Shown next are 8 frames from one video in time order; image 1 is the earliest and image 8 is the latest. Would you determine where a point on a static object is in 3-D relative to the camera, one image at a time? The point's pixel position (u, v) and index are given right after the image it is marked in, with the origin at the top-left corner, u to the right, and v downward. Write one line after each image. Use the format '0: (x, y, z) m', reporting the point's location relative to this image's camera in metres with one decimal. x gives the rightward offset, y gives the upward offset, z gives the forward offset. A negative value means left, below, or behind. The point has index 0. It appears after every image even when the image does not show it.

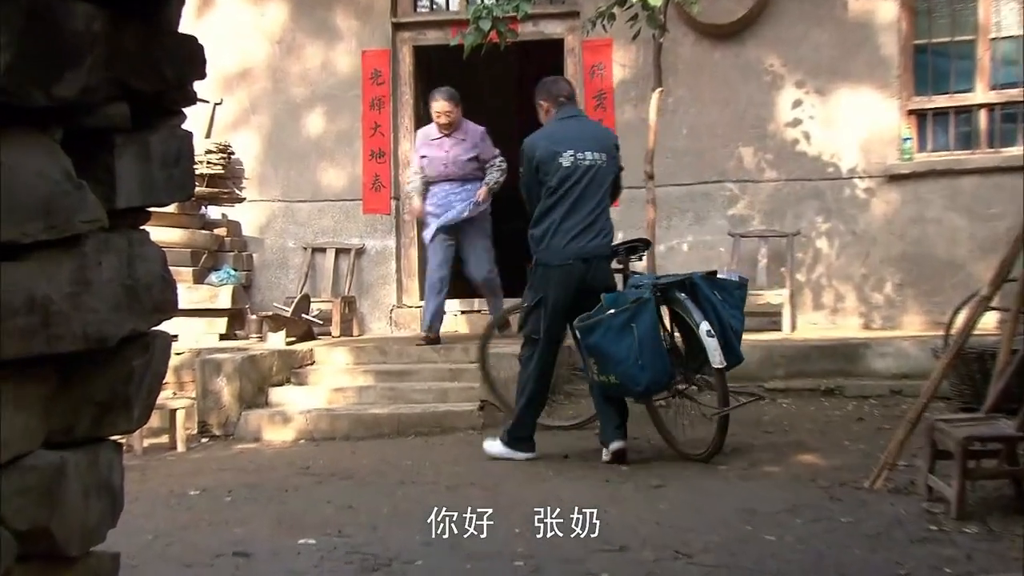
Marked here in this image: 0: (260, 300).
0: (-2.1, -0.1, +8.5) m
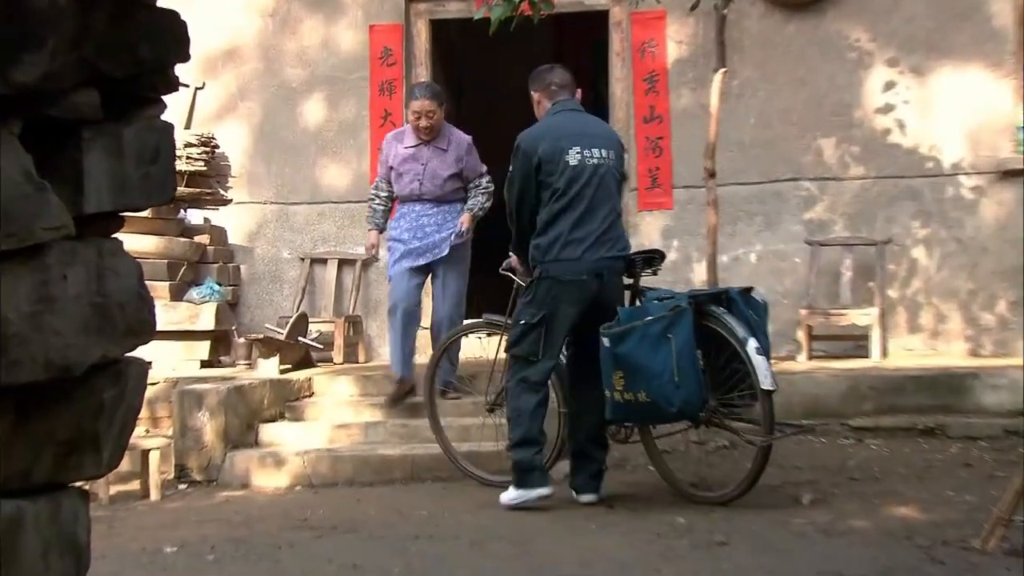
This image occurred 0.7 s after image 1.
0: (-1.9, -0.2, +7.6) m
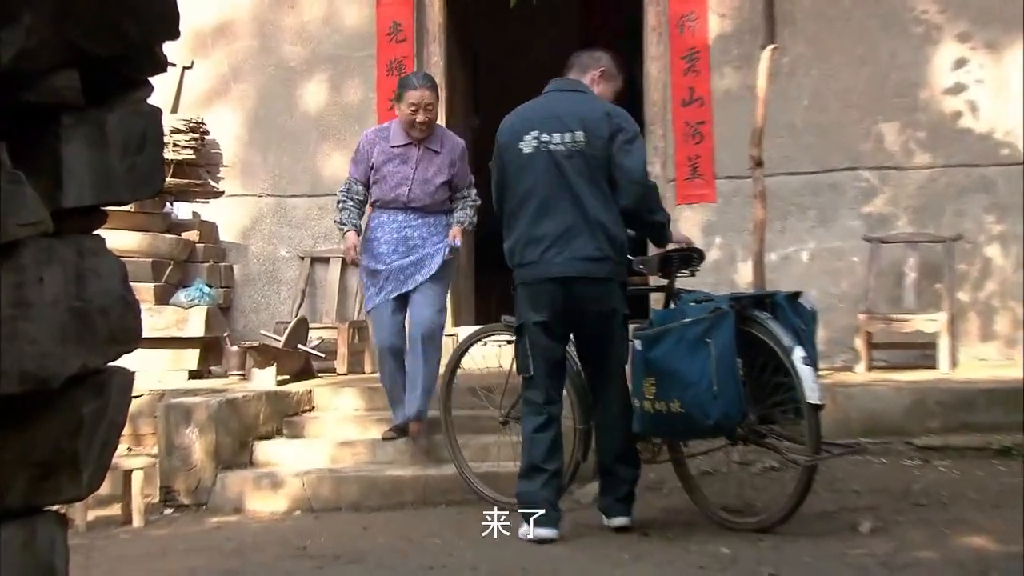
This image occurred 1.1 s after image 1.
0: (-1.7, -0.3, +7.0) m
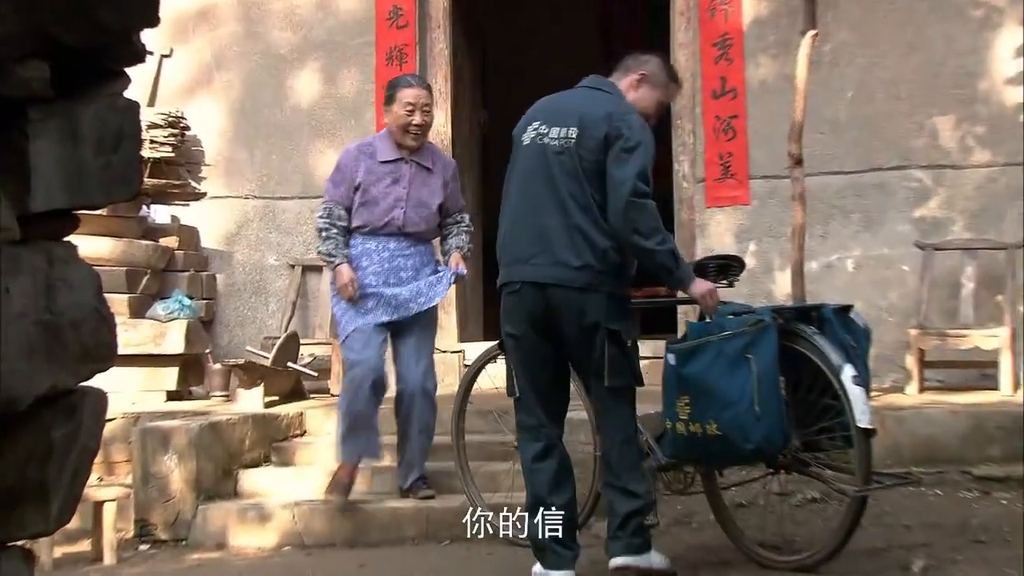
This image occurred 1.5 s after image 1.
0: (-1.7, -0.3, +6.5) m
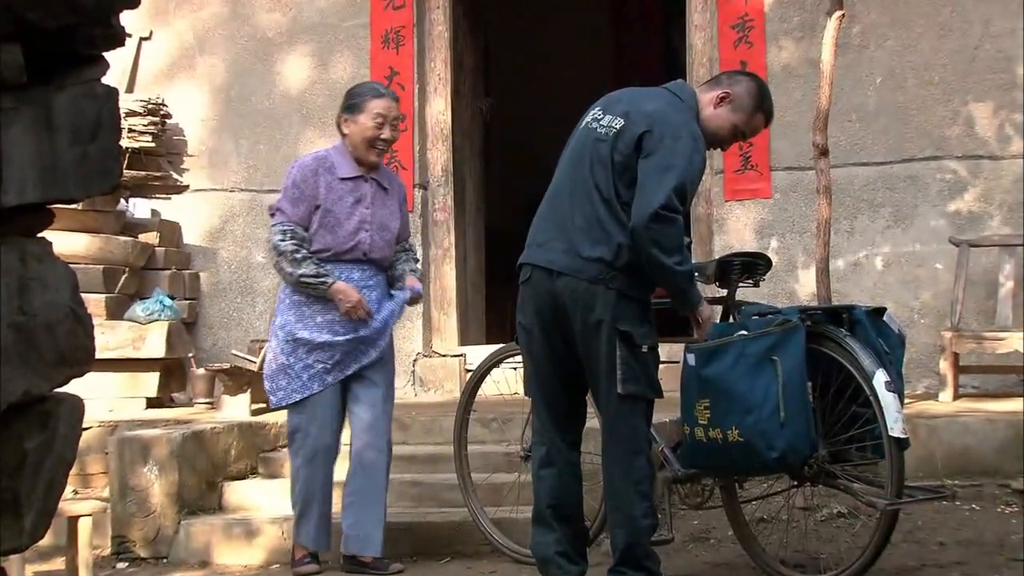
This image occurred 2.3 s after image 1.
0: (-1.7, -0.3, +6.3) m
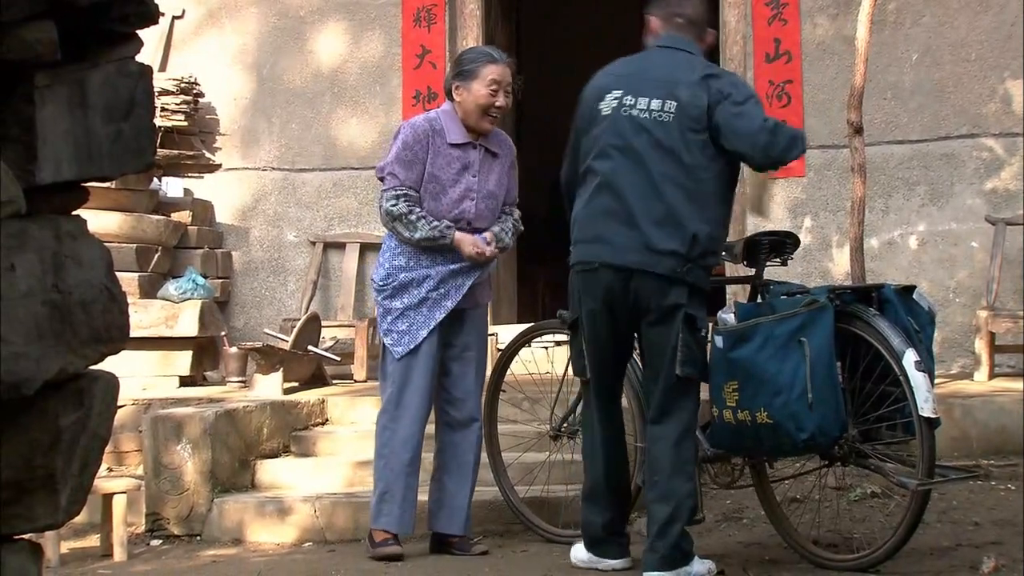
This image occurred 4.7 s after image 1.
0: (-1.5, -0.2, +6.3) m
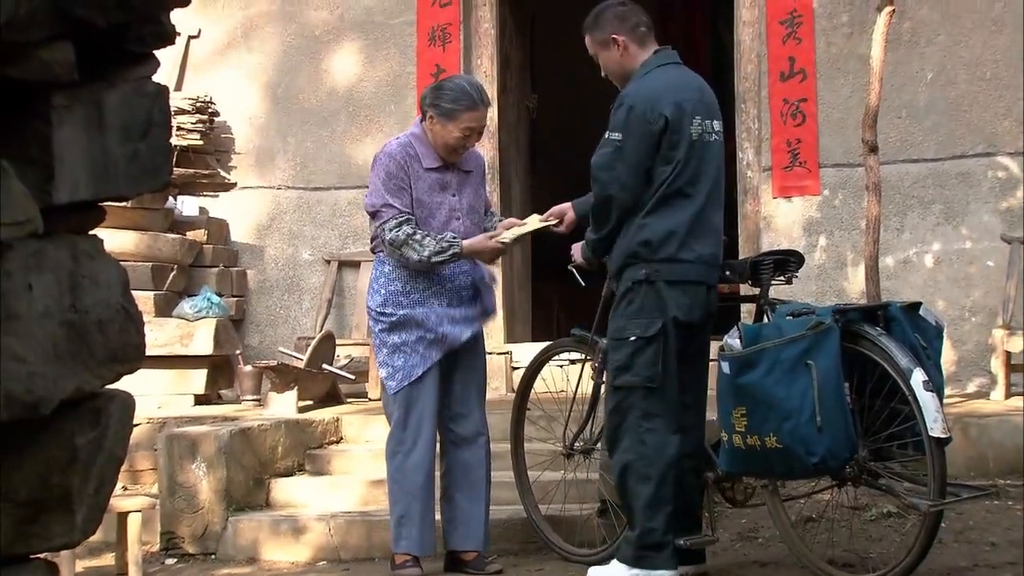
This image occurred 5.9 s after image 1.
0: (-1.4, -0.3, +6.3) m
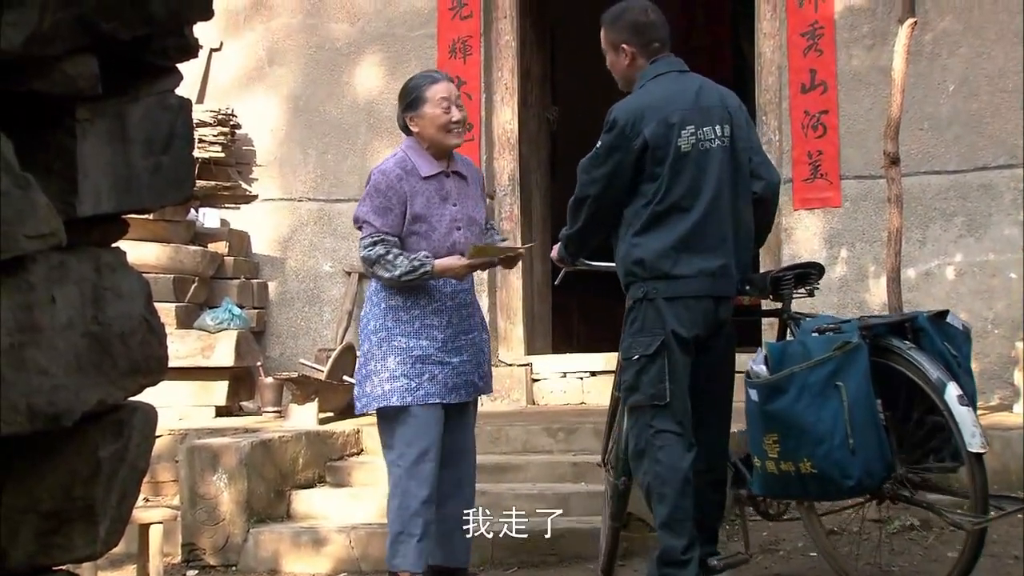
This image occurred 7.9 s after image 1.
0: (-1.4, -0.4, +6.3) m
